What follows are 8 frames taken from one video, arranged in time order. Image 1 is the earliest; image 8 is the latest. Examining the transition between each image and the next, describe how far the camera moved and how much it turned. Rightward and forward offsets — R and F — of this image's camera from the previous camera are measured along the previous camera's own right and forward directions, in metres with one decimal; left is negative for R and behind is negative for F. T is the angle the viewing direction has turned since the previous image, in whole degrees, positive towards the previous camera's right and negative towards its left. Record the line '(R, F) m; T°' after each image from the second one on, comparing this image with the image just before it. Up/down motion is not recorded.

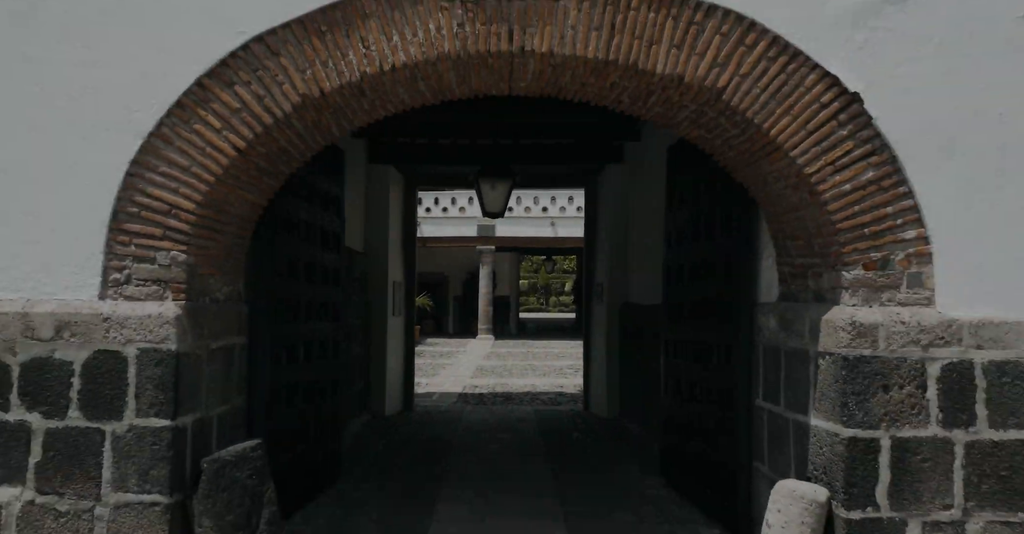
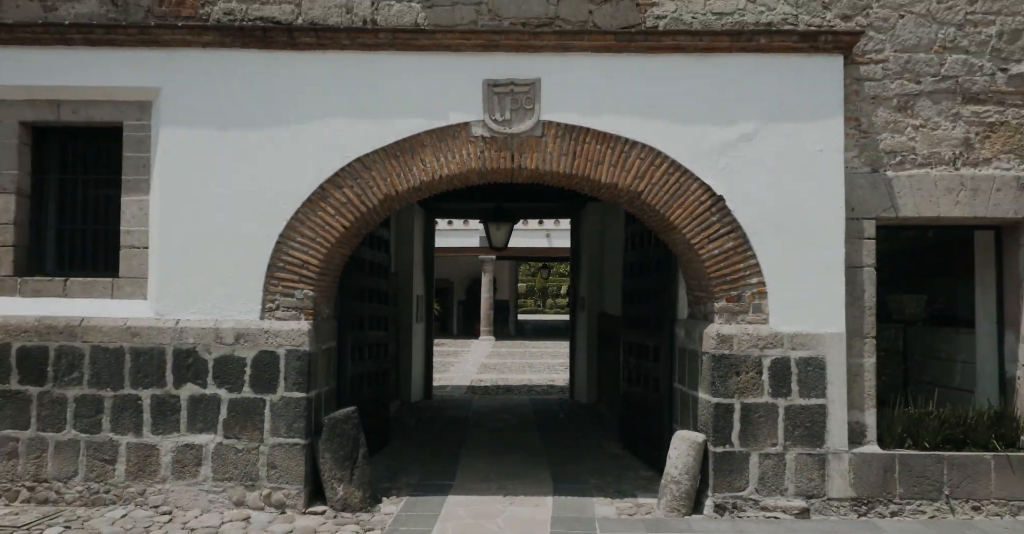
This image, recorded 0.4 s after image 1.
(0.0, -1.6) m; 0°
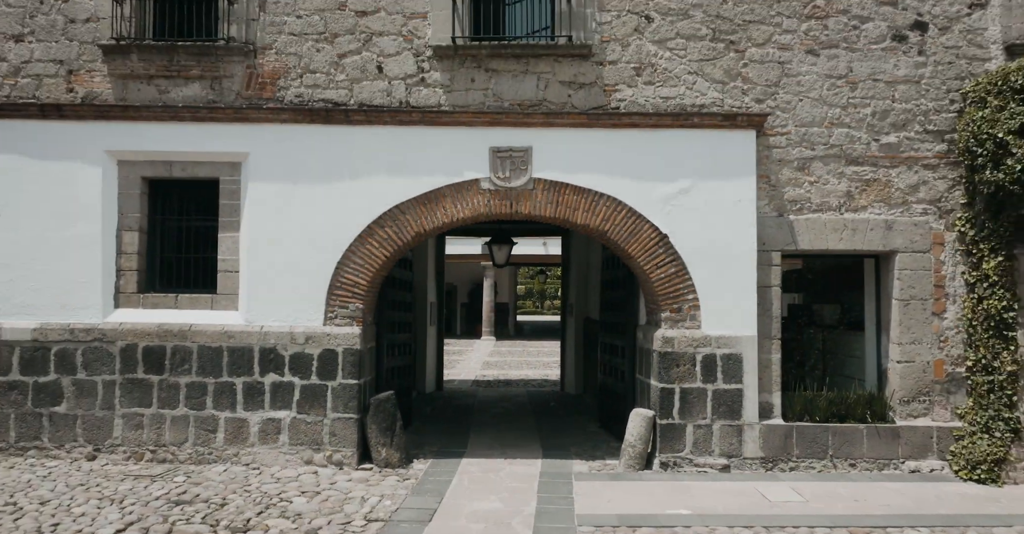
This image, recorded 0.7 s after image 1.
(0.0, -1.4) m; 0°
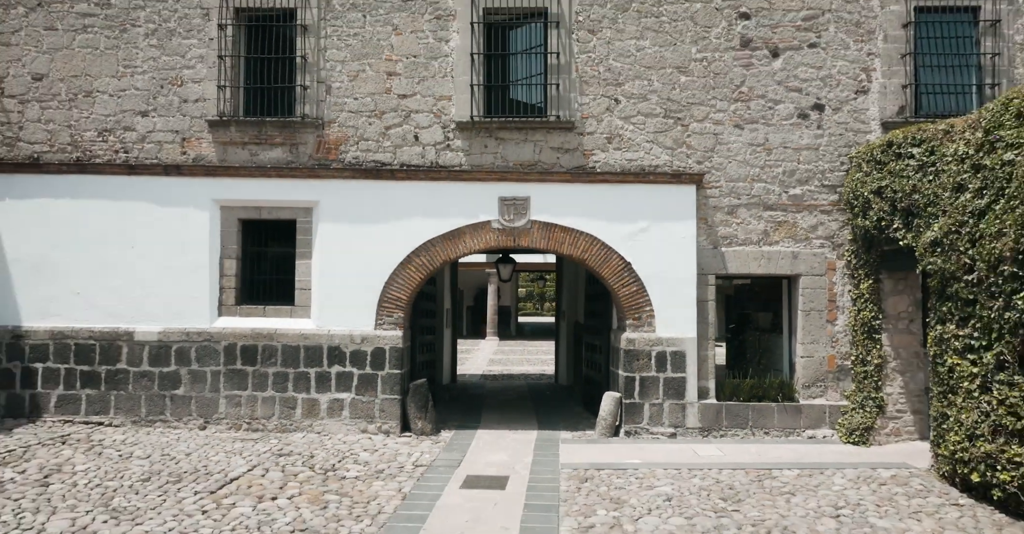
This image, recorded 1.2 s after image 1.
(0.0, -1.9) m; 0°
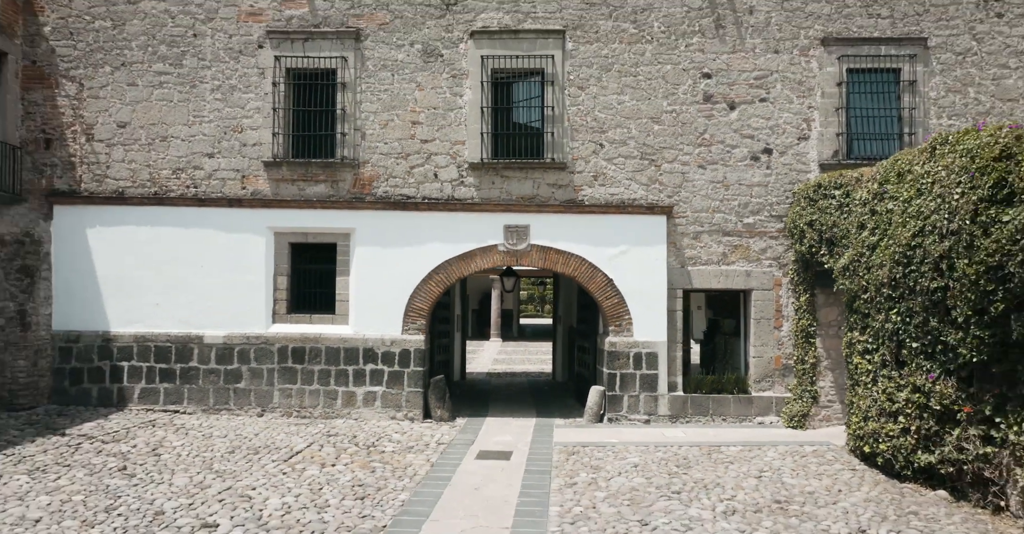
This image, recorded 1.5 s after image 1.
(0.0, -1.6) m; 0°
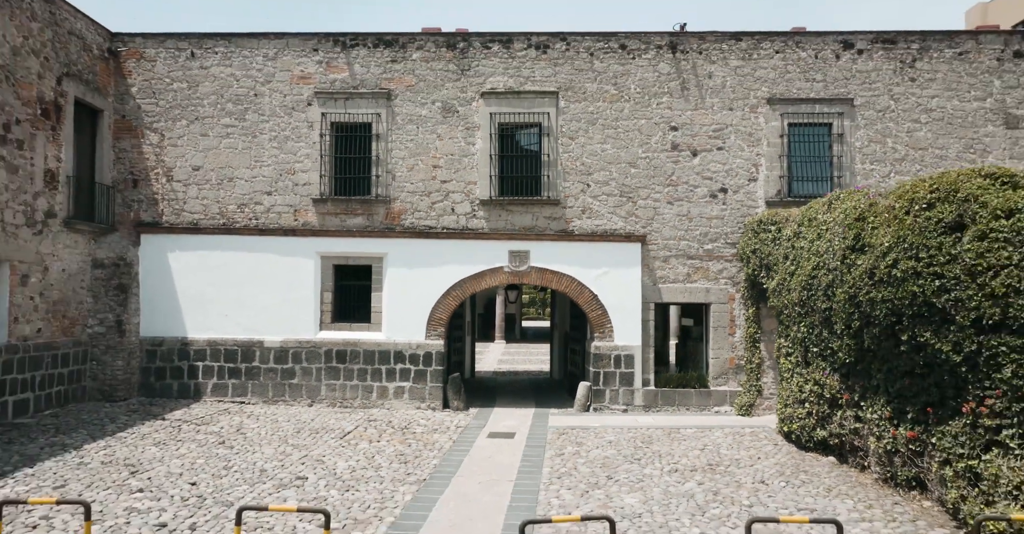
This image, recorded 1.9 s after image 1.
(0.0, -2.1) m; 0°
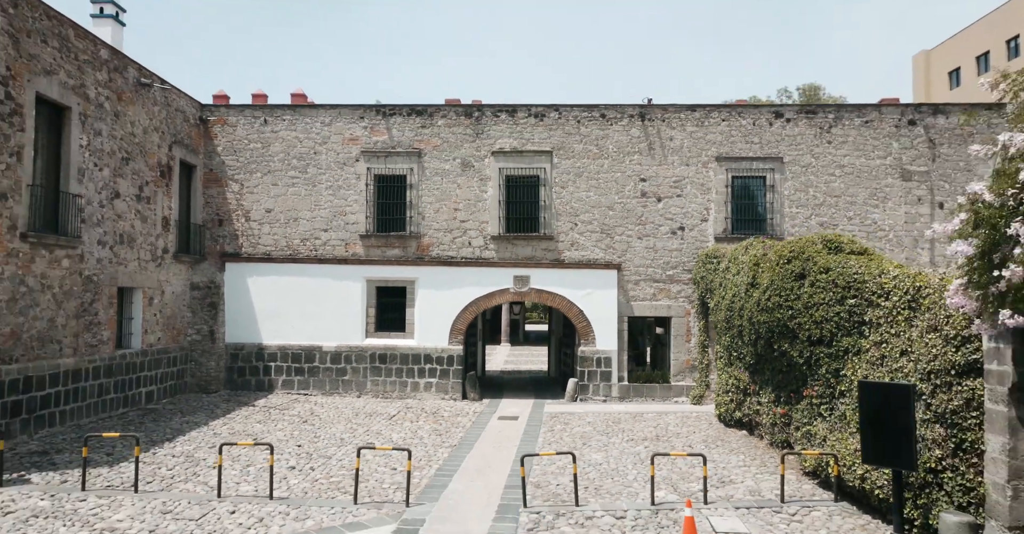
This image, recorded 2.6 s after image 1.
(0.0, -3.1) m; 0°
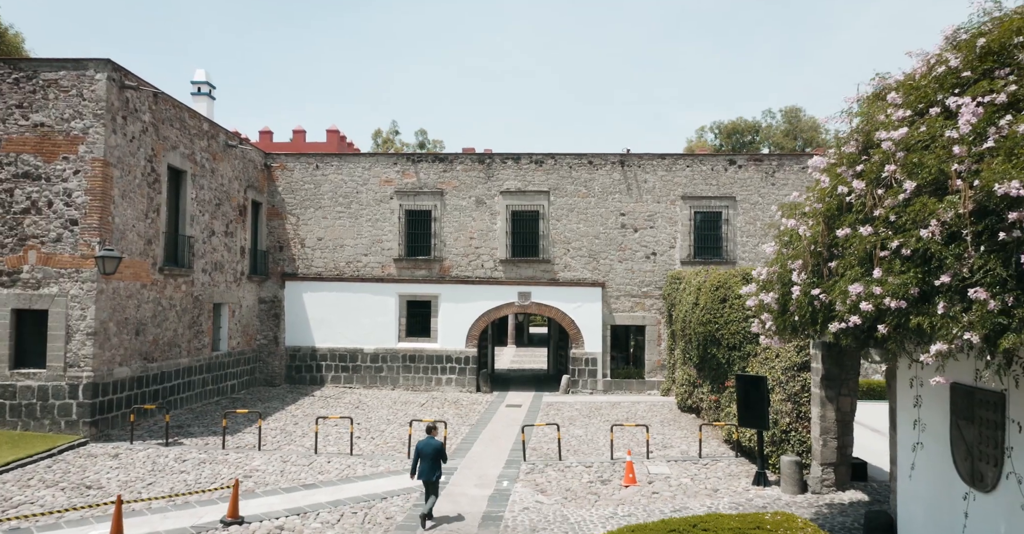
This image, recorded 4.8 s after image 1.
(0.0, -3.4) m; -1°
